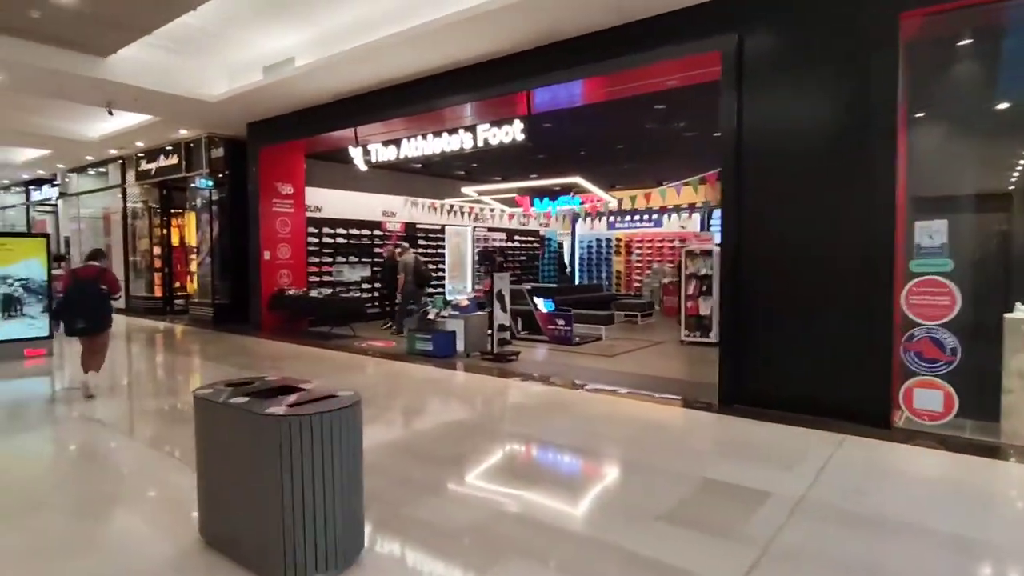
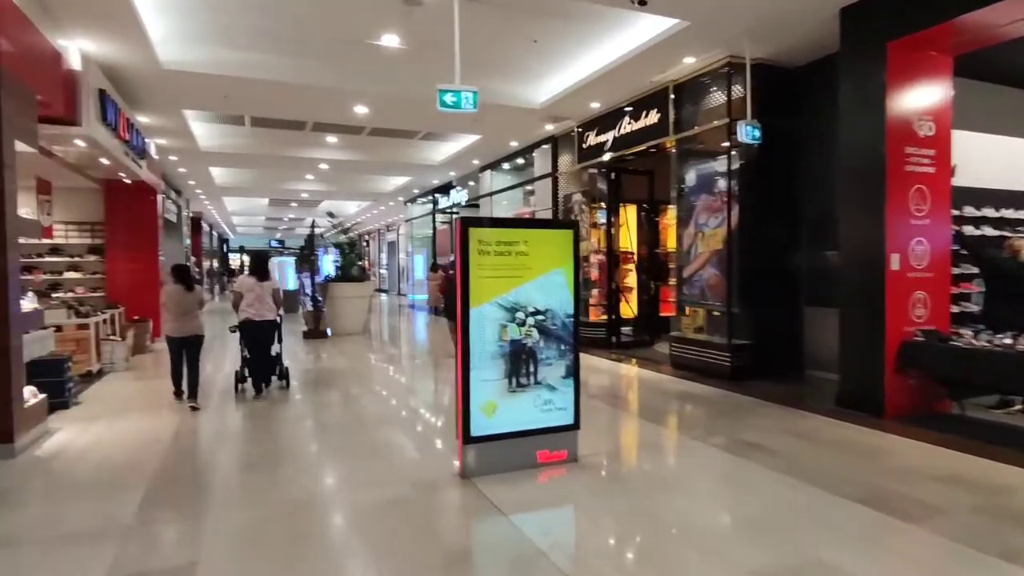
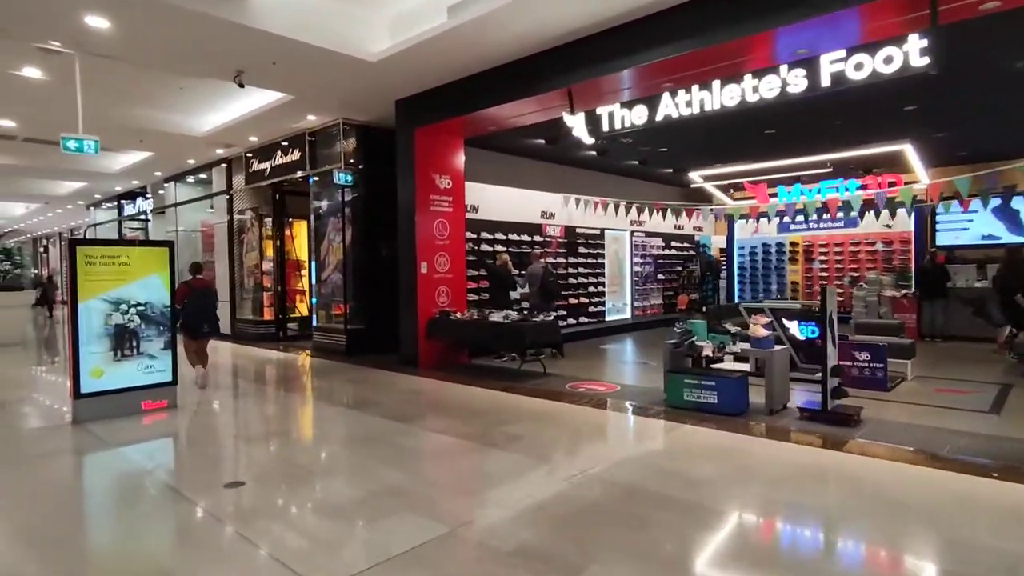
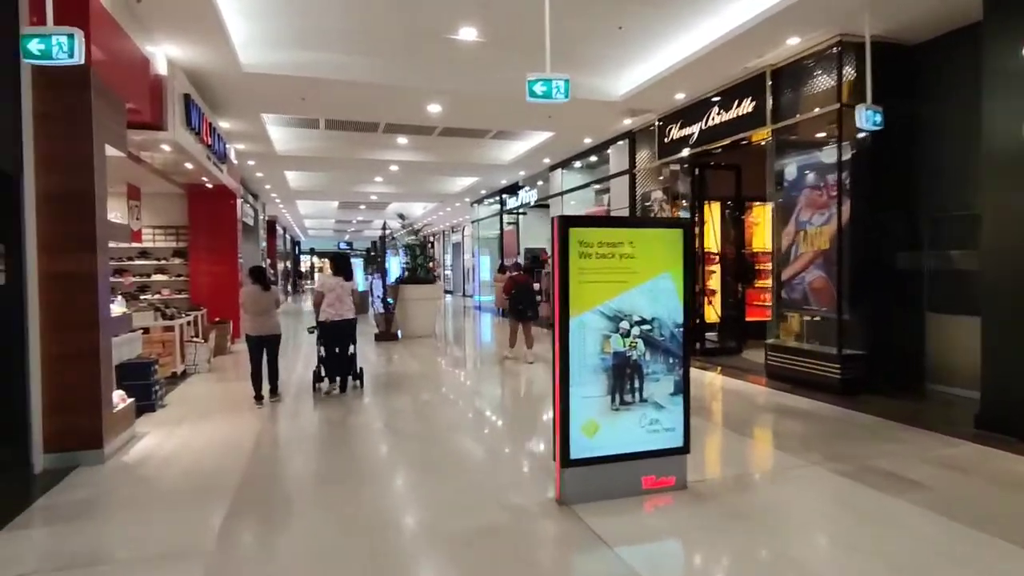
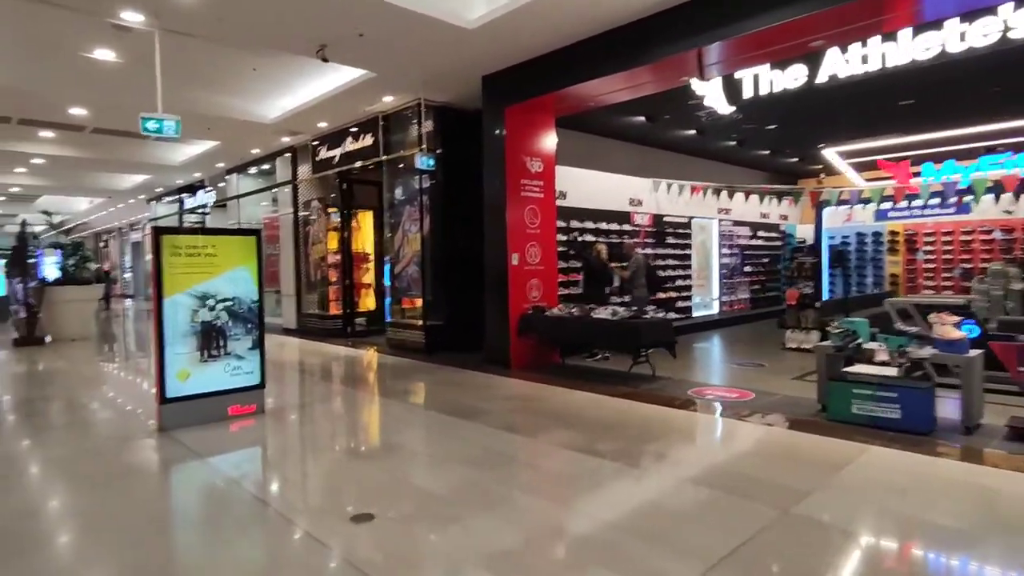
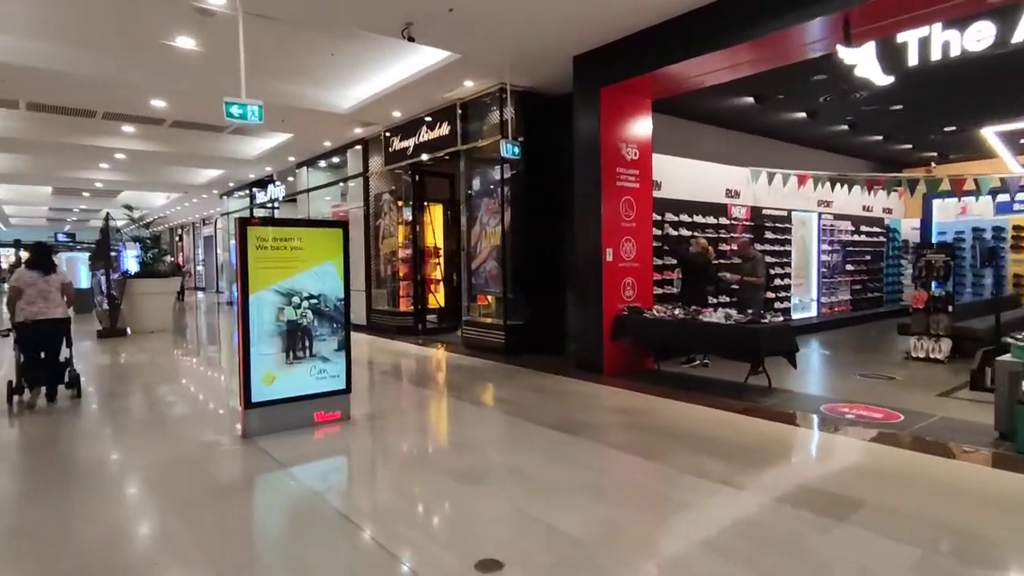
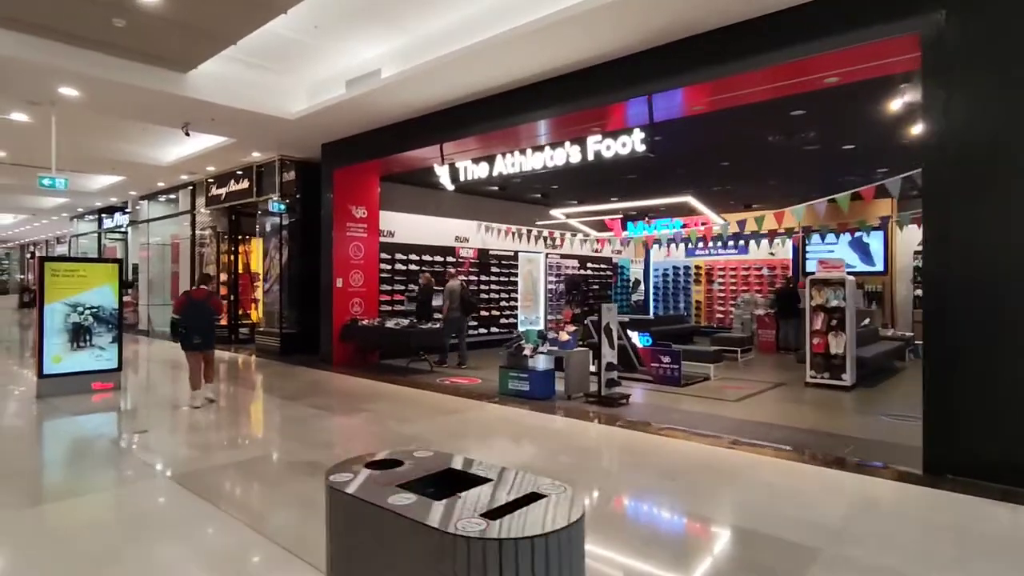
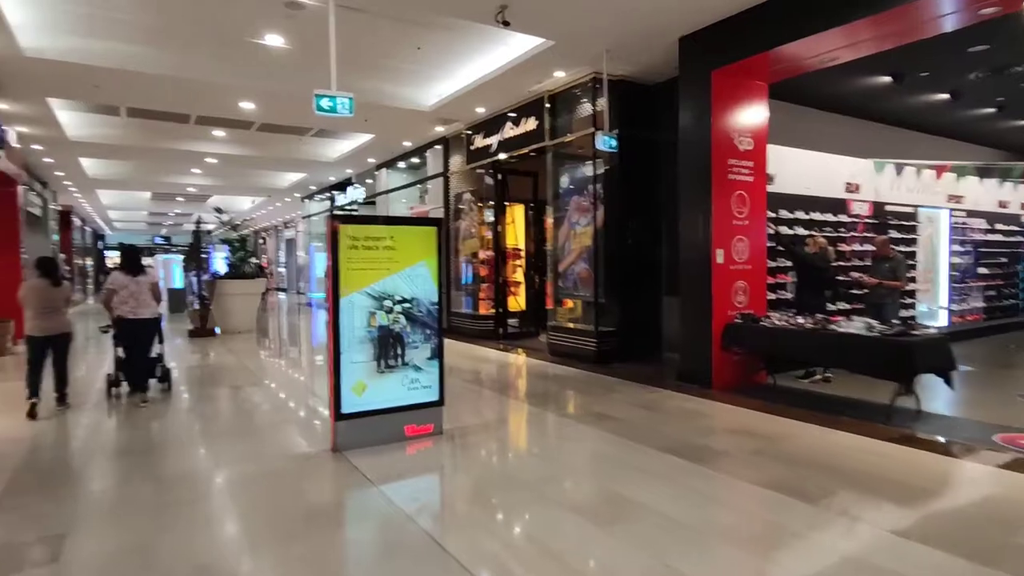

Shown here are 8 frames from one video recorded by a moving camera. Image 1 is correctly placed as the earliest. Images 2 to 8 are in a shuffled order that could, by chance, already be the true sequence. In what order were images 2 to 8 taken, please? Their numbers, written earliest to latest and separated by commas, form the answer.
7, 3, 5, 6, 8, 2, 4
